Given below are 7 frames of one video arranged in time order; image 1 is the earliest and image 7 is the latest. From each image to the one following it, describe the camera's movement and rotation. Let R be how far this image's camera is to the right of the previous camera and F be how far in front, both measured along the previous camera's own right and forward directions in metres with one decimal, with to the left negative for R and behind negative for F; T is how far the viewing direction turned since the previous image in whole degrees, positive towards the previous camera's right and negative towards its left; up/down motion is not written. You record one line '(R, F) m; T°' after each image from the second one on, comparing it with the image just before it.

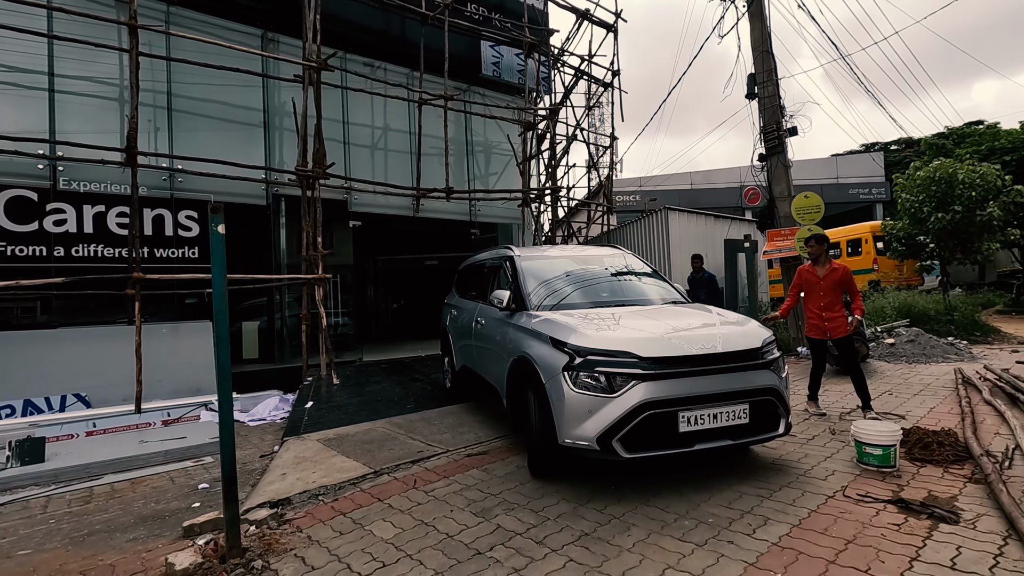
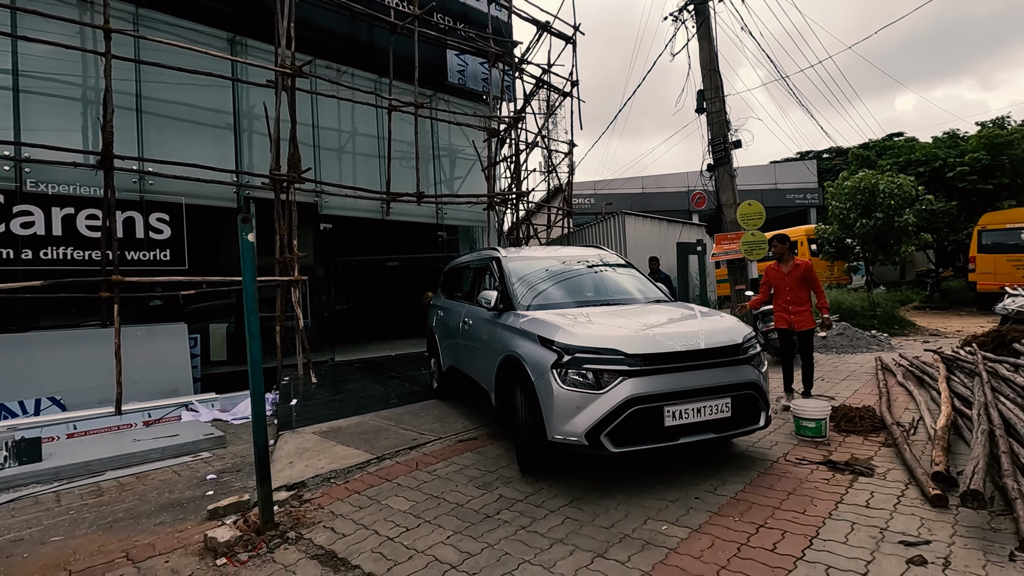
(-0.2, -0.4) m; +5°
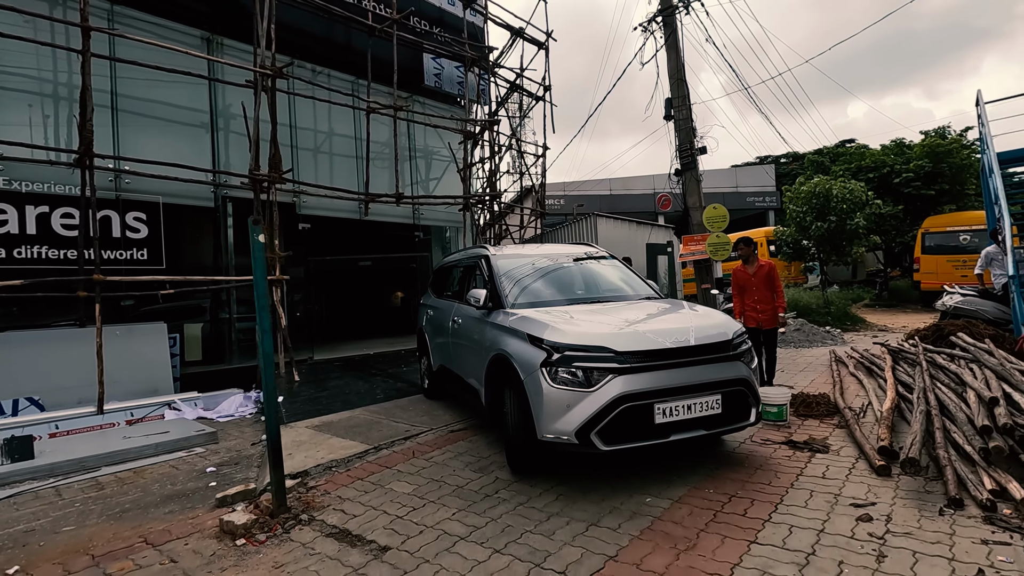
(-0.2, -0.2) m; +3°
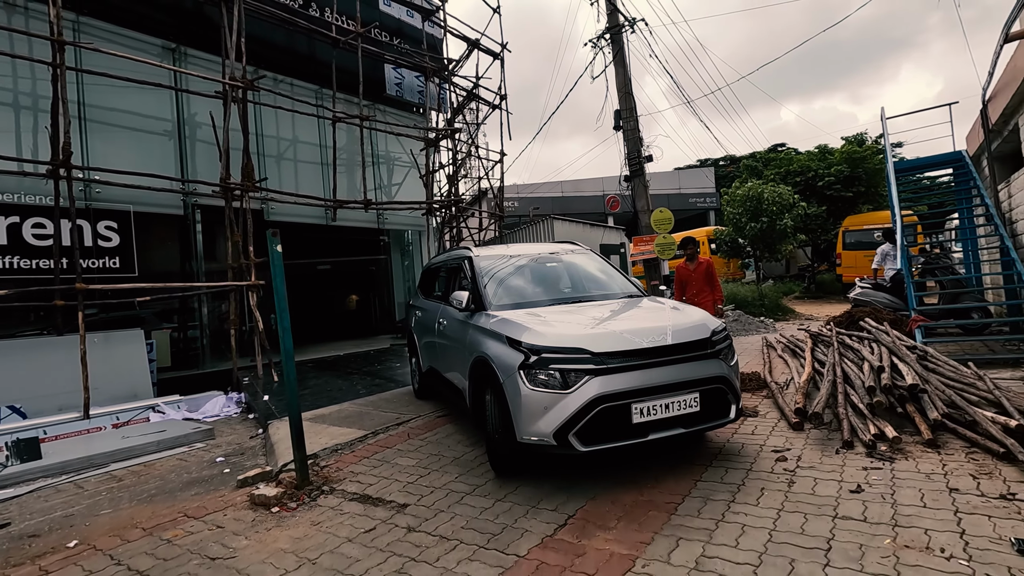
(-0.2, -0.5) m; +5°
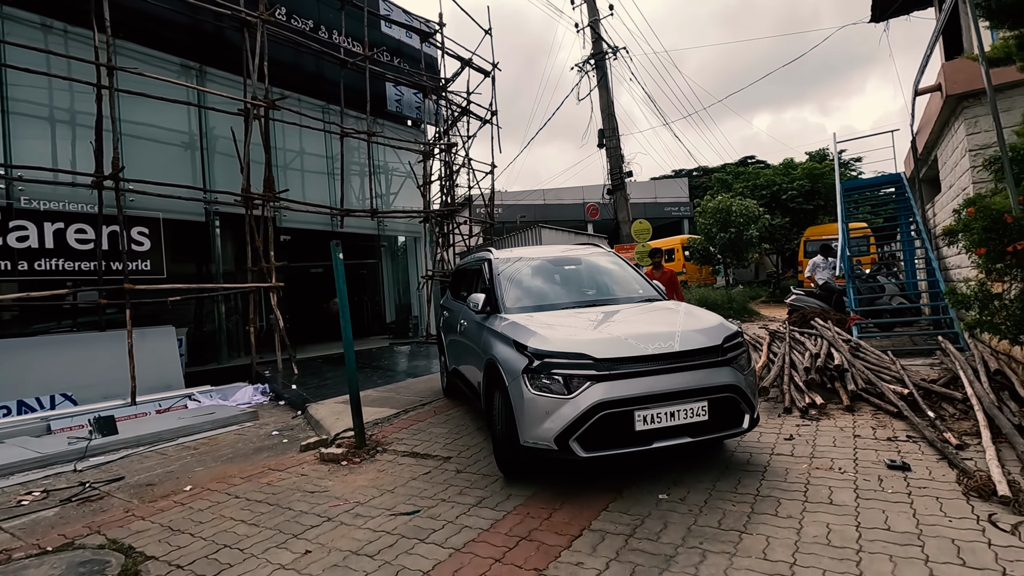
(-0.3, -0.8) m; +2°
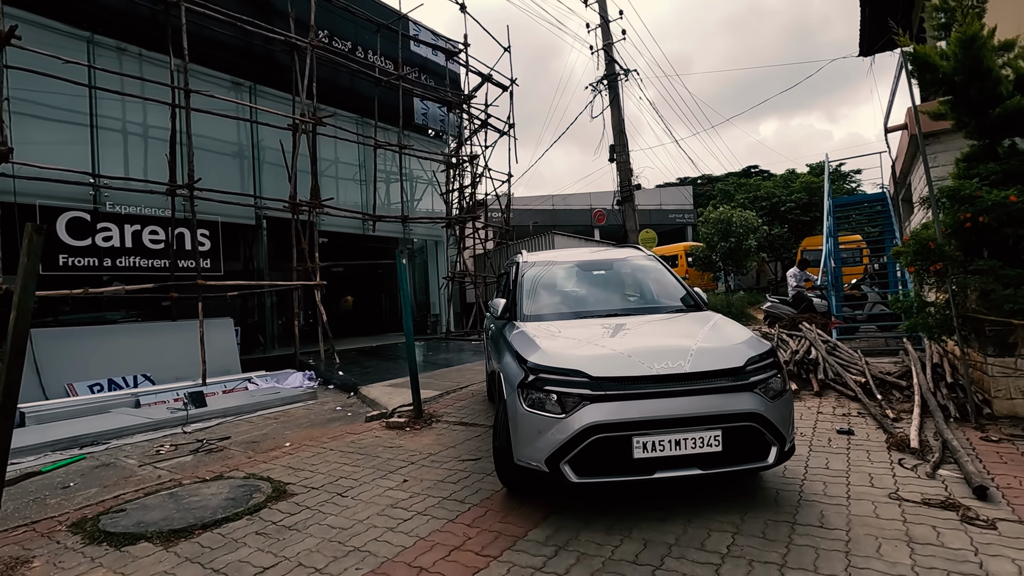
(-0.3, -0.9) m; 0°
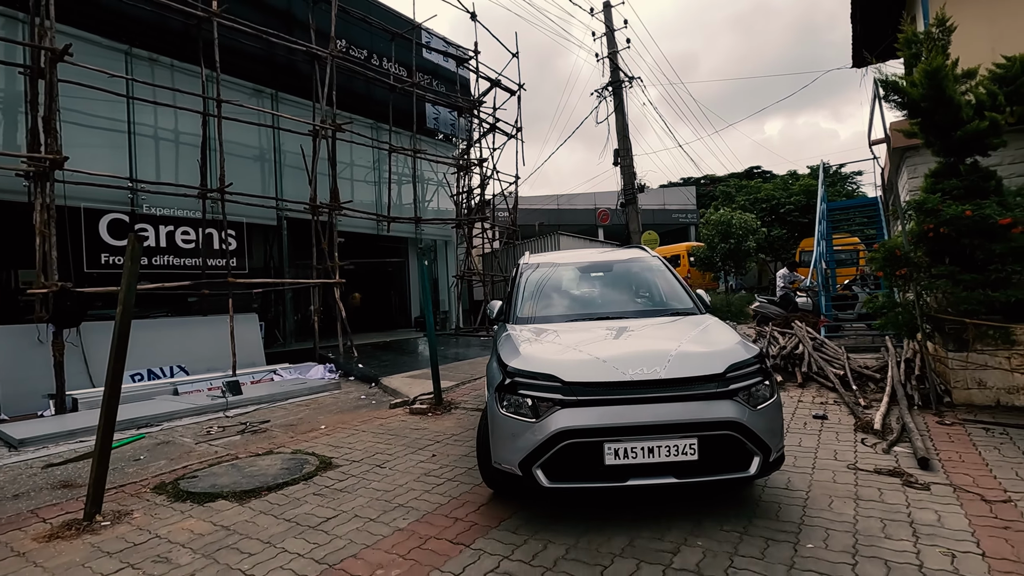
(-0.1, -0.5) m; 0°
